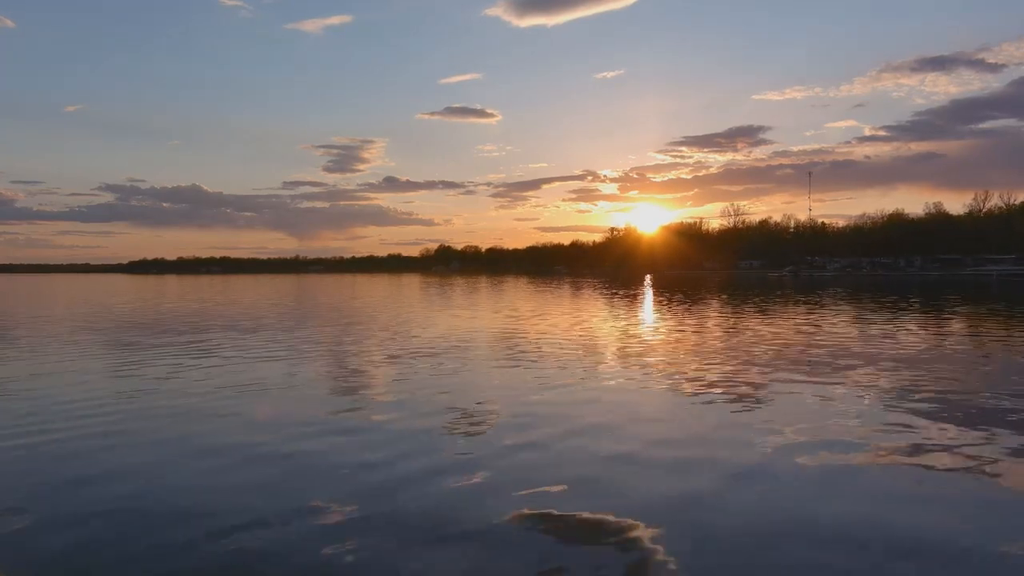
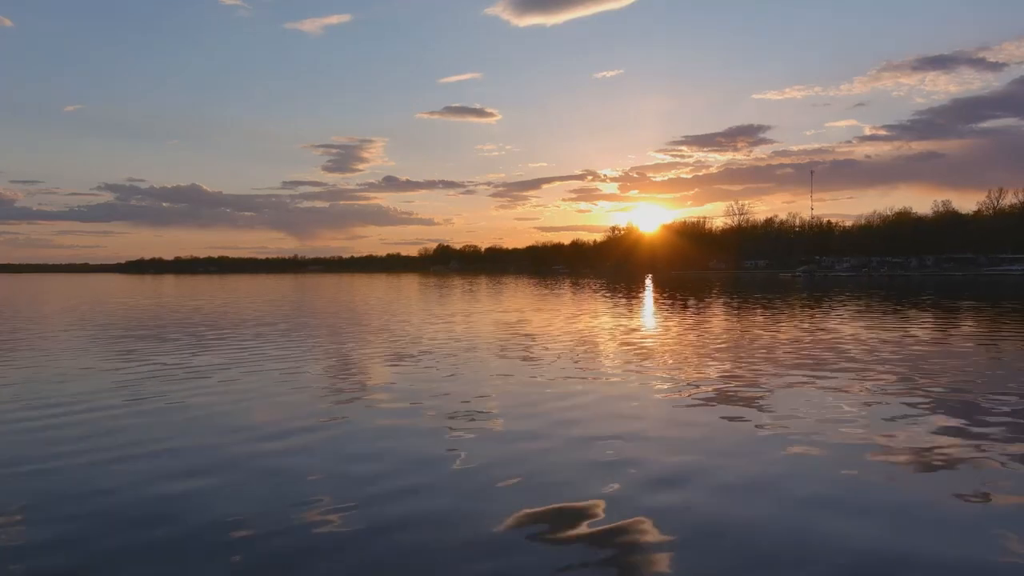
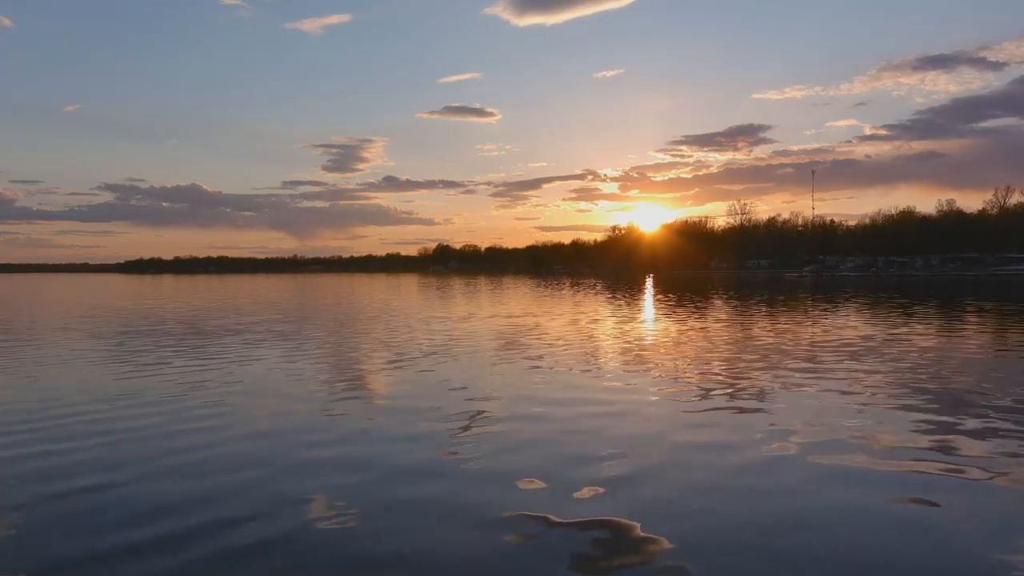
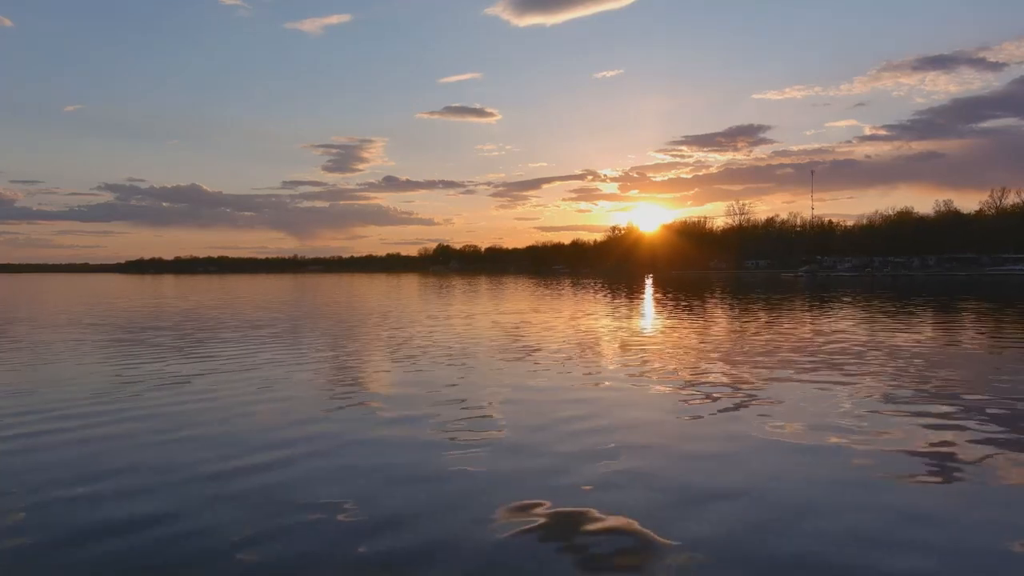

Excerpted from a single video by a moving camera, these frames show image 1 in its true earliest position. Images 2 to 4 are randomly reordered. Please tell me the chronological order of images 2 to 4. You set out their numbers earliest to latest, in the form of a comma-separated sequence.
2, 4, 3
